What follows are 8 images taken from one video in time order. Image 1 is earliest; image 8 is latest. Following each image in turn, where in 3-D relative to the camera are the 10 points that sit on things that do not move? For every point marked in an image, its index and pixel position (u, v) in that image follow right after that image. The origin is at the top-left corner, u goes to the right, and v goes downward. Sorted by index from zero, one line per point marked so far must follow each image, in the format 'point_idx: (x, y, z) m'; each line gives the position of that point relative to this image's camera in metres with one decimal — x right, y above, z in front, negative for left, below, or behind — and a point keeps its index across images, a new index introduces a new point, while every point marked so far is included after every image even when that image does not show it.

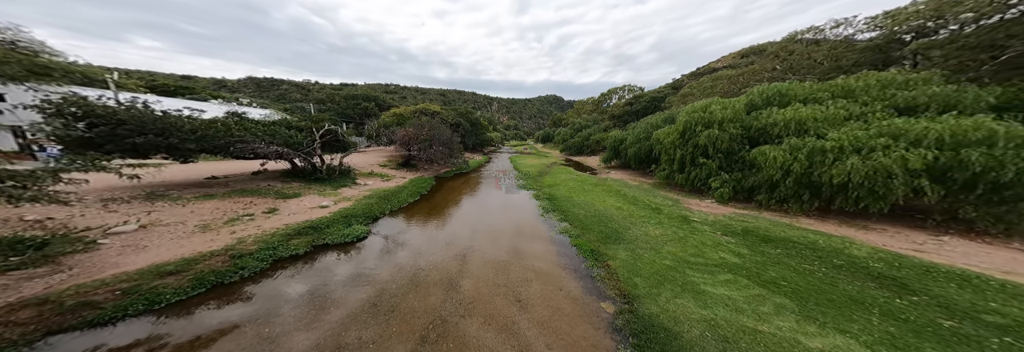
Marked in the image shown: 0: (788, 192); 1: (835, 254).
0: (+10.3, -0.5, +7.8) m
1: (+8.0, -2.0, +5.2) m
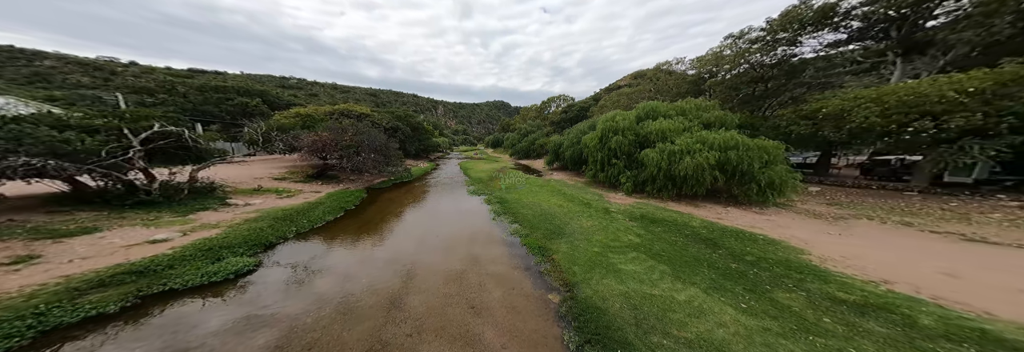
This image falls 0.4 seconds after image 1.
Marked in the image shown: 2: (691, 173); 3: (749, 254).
0: (+7.5, -0.3, +10.7) m
1: (+6.1, -1.8, +7.5) m
2: (+8.2, +0.3, +9.6) m
3: (+6.2, -2.2, +5.6) m
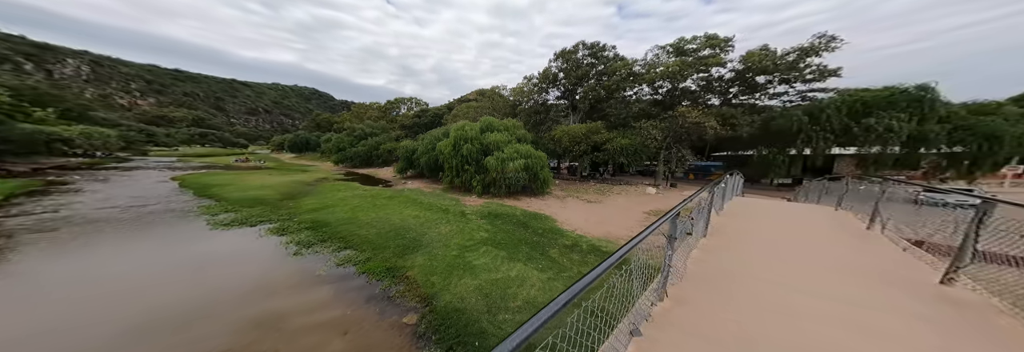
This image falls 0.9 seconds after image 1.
0: (-1.1, -0.5, +13.0) m
1: (0.0, -1.9, +9.6) m
2: (+0.2, +0.1, +12.6) m
3: (+1.3, -2.3, +8.2) m
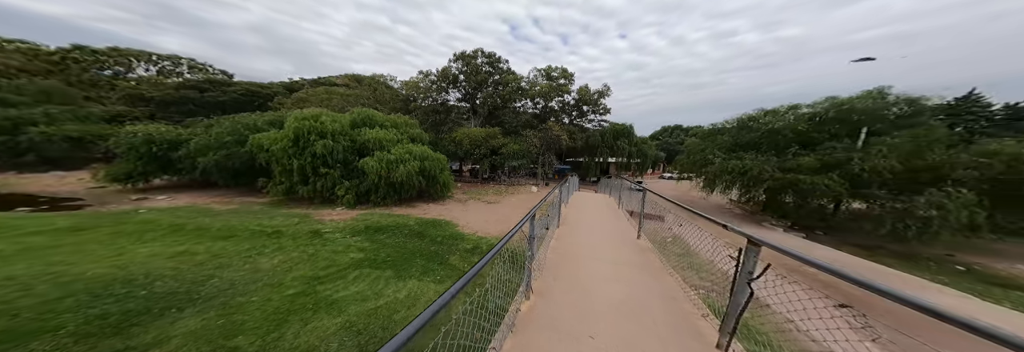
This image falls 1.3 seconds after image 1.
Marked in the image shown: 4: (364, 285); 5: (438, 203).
0: (-6.9, -0.8, +11.0) m
1: (-4.5, -2.1, +8.4) m
2: (-5.6, -0.1, +11.1) m
3: (-2.7, -2.4, +7.7) m
4: (-3.3, -2.4, +4.5) m
5: (-4.5, -1.7, +12.6) m
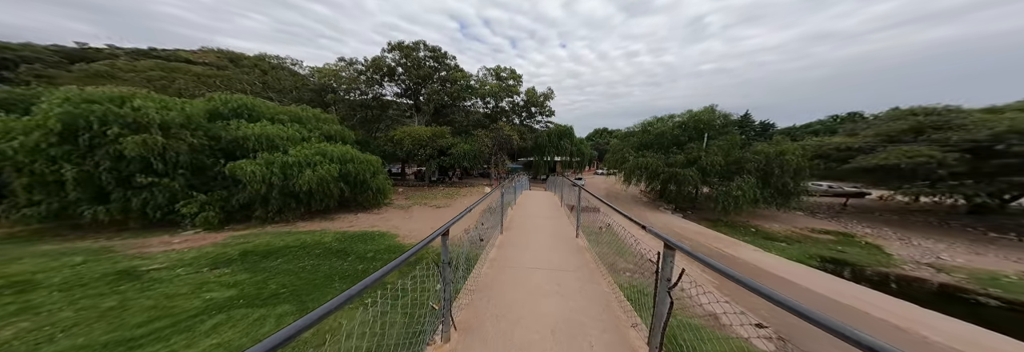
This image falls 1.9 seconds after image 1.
0: (-9.6, -1.1, +8.7) m
1: (-6.5, -2.3, +6.8) m
2: (-8.4, -0.4, +9.2) m
3: (-4.6, -2.6, +6.5) m
4: (-4.5, -2.6, +3.3) m
5: (-7.5, -2.0, +10.9) m
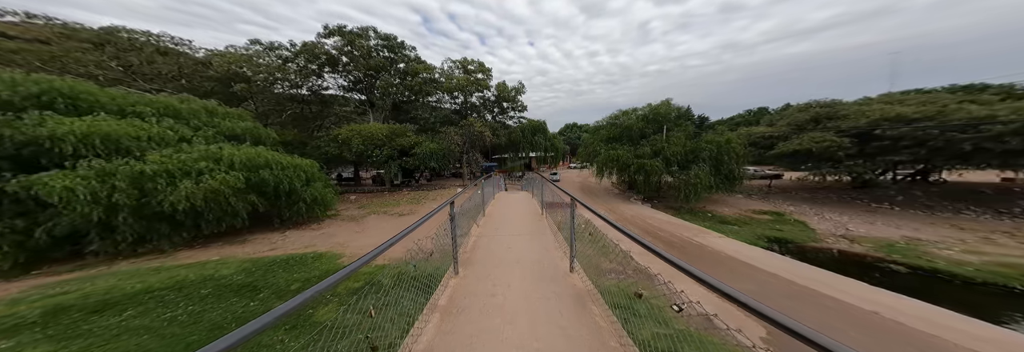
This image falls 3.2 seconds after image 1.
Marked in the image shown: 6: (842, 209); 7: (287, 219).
0: (-10.8, -1.6, +6.4) m
1: (-7.4, -2.6, +5.0) m
2: (-9.7, -0.8, +7.0) m
3: (-5.5, -2.8, +5.0) m
4: (-4.9, -2.8, +1.8) m
5: (-9.0, -2.3, +8.9) m
6: (+17.7, -1.8, +11.0) m
7: (-9.8, -1.9, +9.1) m
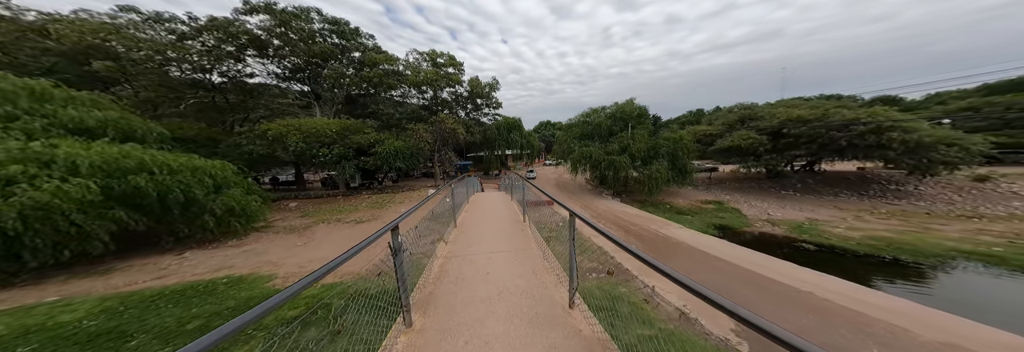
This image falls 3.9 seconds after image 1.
0: (-11.5, -1.8, +4.3) m
1: (-7.9, -2.8, +3.4) m
2: (-10.5, -1.1, +5.1) m
3: (-6.0, -2.9, +3.7) m
4: (-5.0, -3.0, +0.7) m
5: (-10.1, -2.5, +7.0) m
6: (+15.9, -1.2, +13.1) m
7: (-11.0, -2.1, +7.1) m
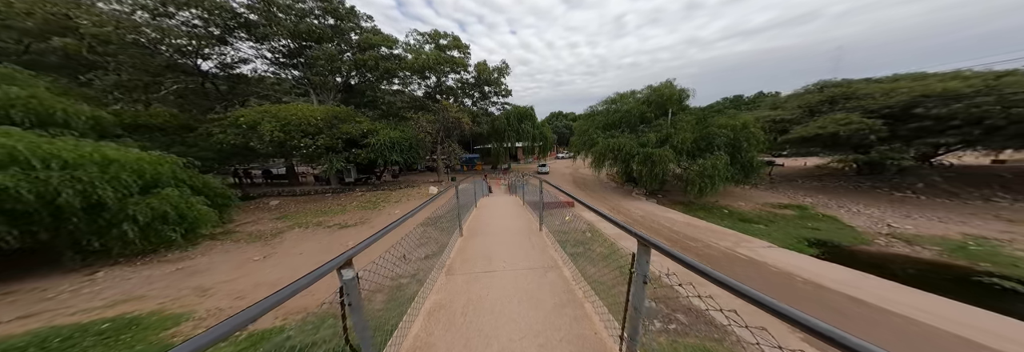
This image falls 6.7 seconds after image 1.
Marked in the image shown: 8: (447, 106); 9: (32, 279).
0: (-11.1, -1.9, +2.1) m
1: (-7.6, -2.9, +1.1) m
2: (-10.1, -1.1, +2.8) m
3: (-5.6, -3.0, +1.3) m
4: (-4.7, -3.2, -1.8) m
5: (-9.6, -2.5, +4.7) m
6: (+16.7, -1.1, +9.7) m
7: (-10.4, -2.0, +4.9) m
8: (-6.2, +6.3, +18.1) m
9: (-14.1, -3.1, +6.0) m
